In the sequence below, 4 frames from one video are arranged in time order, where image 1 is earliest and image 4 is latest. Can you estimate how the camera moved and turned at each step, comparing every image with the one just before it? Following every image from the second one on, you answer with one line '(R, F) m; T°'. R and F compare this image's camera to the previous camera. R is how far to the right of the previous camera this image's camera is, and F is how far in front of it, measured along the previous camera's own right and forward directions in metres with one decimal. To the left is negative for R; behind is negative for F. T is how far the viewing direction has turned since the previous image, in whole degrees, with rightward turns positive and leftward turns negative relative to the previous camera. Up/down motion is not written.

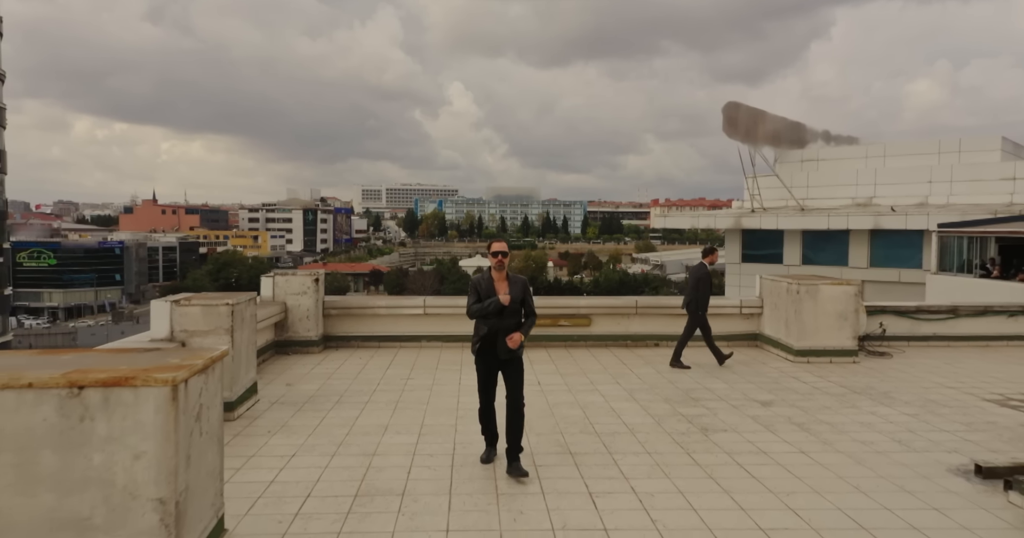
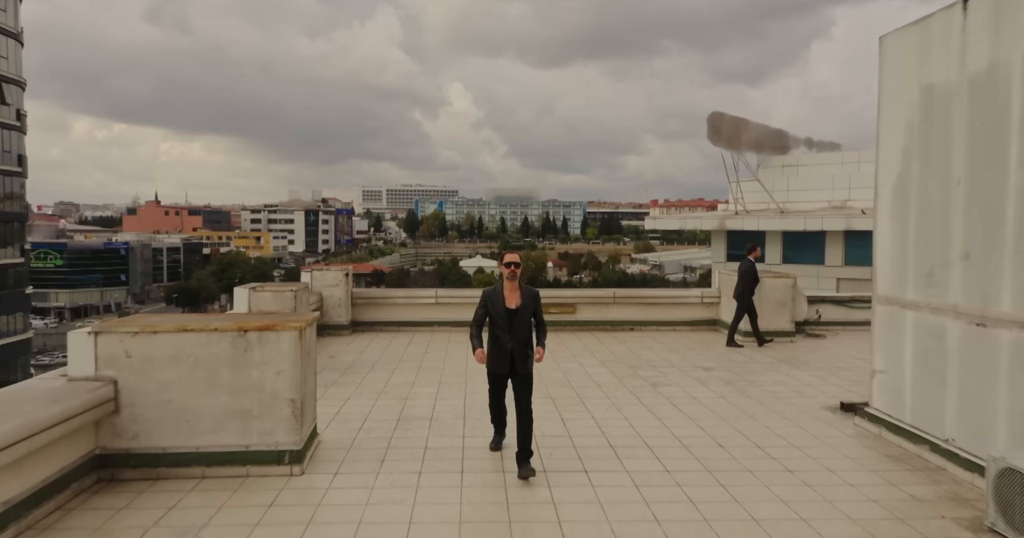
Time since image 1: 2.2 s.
(0.0, -1.5) m; 0°
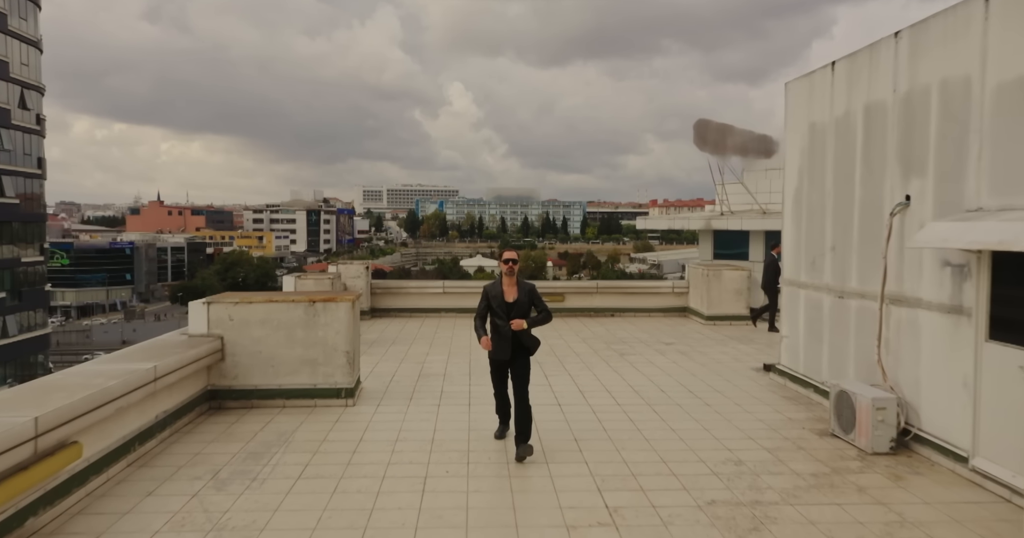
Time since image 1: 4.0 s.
(+0.1, -1.5) m; 0°
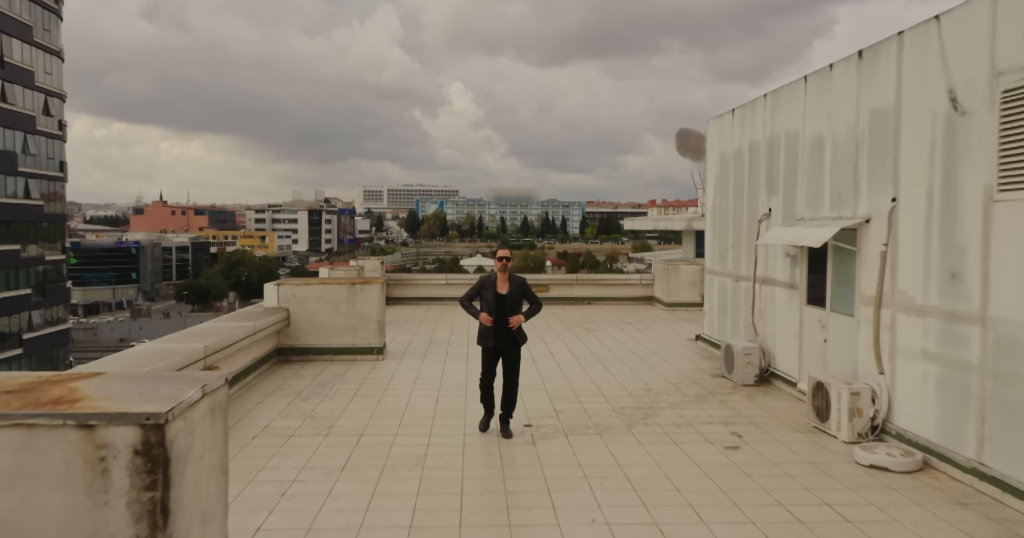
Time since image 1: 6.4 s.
(+0.2, -2.0) m; 0°
